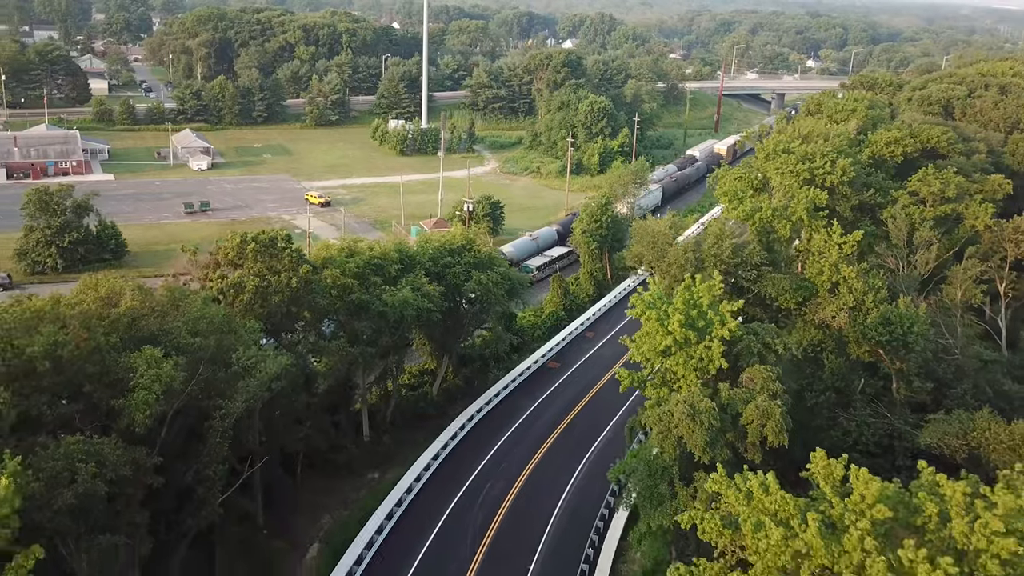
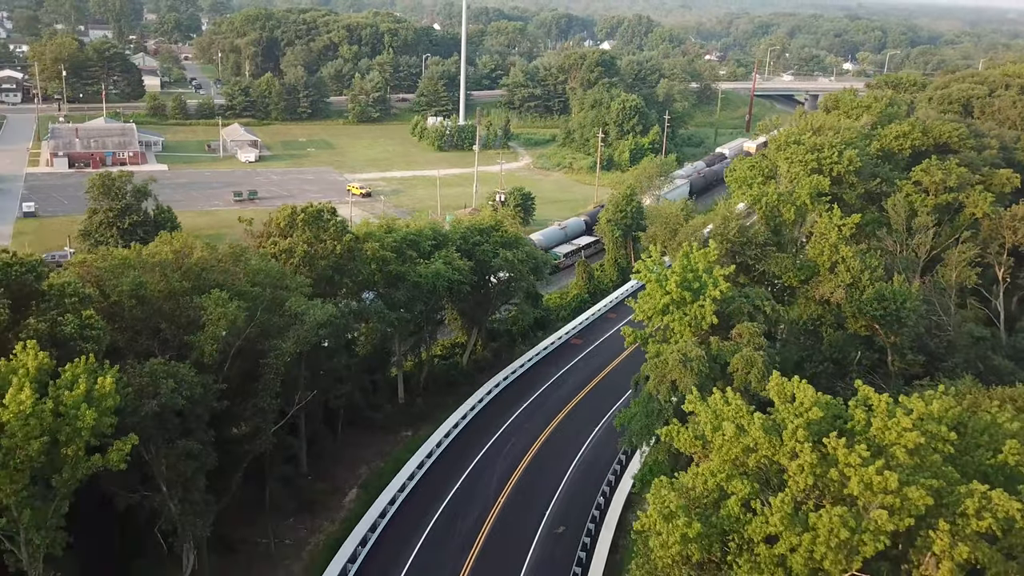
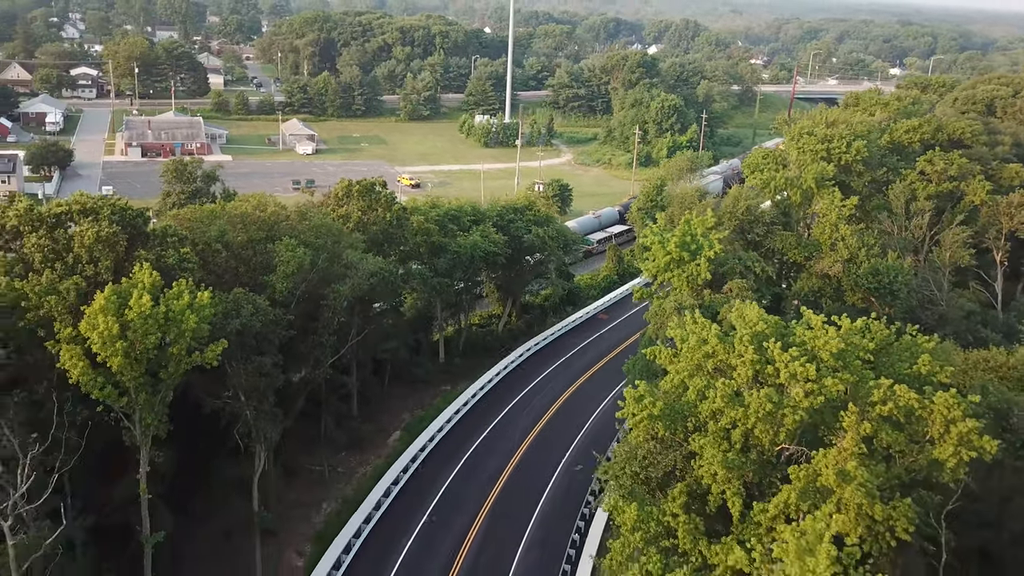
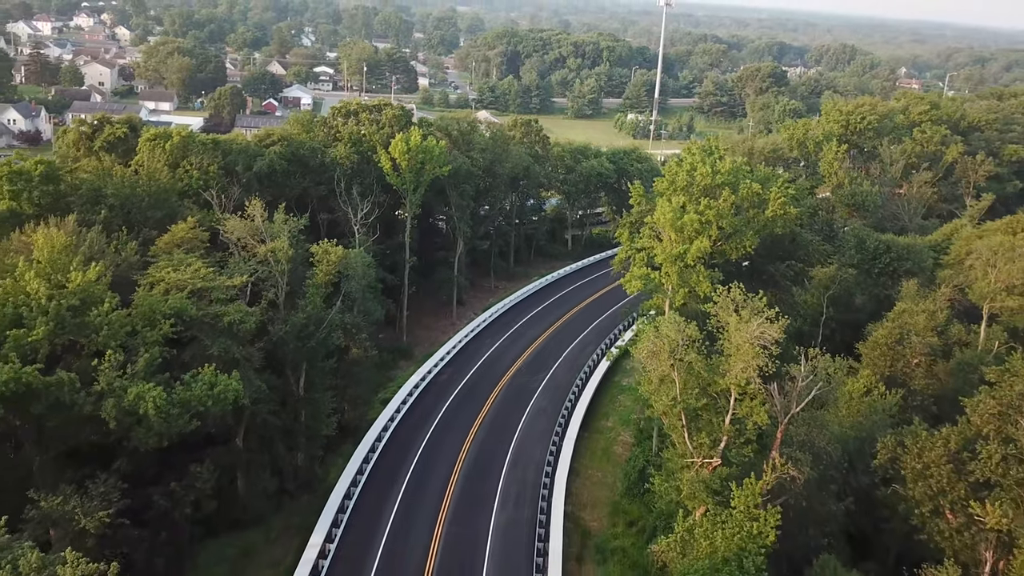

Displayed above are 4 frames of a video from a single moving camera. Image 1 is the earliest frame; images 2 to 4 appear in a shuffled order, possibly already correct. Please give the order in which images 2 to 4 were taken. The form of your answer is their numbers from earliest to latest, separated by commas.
2, 3, 4
